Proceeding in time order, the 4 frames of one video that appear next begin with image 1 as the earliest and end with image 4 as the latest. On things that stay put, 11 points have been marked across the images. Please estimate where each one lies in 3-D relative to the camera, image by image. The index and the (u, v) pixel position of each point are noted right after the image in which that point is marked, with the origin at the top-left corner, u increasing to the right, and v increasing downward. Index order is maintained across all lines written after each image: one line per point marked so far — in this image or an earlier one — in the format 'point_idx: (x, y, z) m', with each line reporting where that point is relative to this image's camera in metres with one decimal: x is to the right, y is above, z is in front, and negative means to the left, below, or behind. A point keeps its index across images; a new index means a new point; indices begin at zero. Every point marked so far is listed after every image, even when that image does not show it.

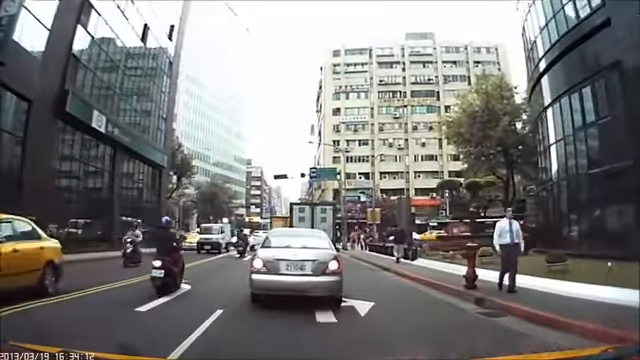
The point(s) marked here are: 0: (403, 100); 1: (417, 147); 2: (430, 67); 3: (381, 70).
0: (+1.6, +1.5, +10.4) m
1: (+1.8, +0.6, +10.2) m
2: (+1.9, +2.0, +9.5) m
3: (+1.2, +2.3, +11.0) m
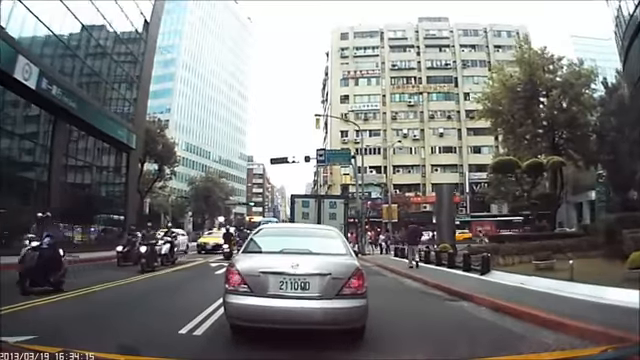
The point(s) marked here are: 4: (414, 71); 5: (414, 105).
0: (+1.7, +1.6, +9.4) m
1: (+1.9, +0.7, +9.2) m
2: (+2.0, +2.1, +8.5) m
3: (+1.4, +2.3, +10.0) m
4: (+1.7, +1.9, +9.6) m
5: (+1.7, +1.4, +9.7) m
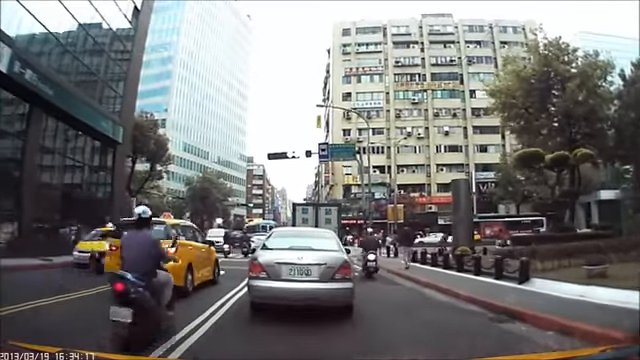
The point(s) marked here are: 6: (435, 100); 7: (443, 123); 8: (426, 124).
0: (+1.7, +1.6, +9.1) m
1: (+2.0, +0.7, +8.9) m
2: (+2.0, +2.1, +8.2) m
3: (+1.4, +2.3, +9.7) m
4: (+1.7, +1.9, +9.3) m
5: (+1.7, +1.4, +9.4) m
6: (+1.9, +1.3, +8.9) m
7: (+2.0, +0.9, +8.9) m
8: (+1.8, +0.9, +9.0) m
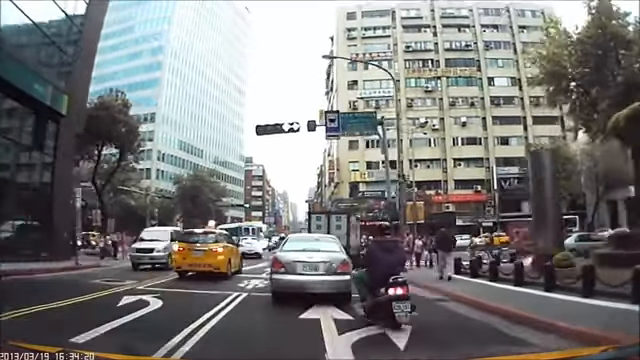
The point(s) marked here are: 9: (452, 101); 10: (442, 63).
0: (+1.8, +1.7, +8.2) m
1: (+2.0, +0.8, +8.0) m
2: (+2.1, +2.1, +7.4) m
3: (+1.4, +2.4, +8.8) m
4: (+1.7, +2.0, +8.5) m
5: (+1.8, +1.4, +8.6) m
6: (+1.9, +1.4, +8.1) m
7: (+2.1, +1.0, +8.1) m
8: (+1.8, +1.0, +8.2) m
9: (+2.0, +1.2, +8.1) m
10: (+1.8, +1.8, +8.2) m
